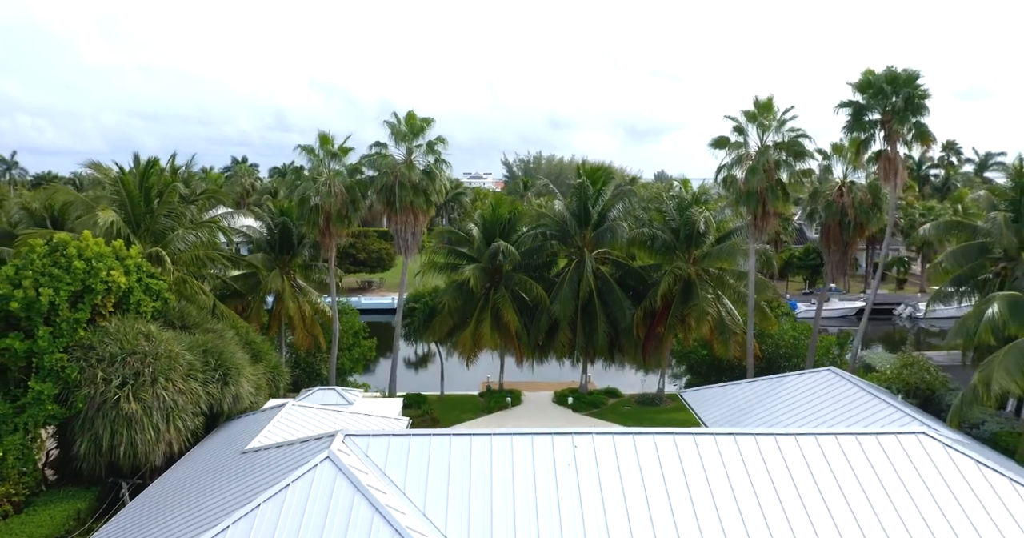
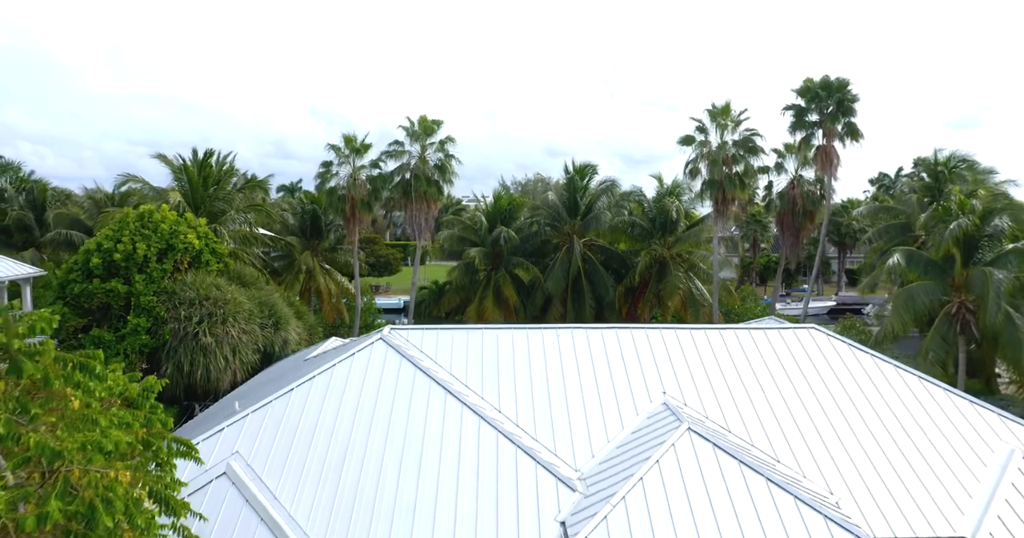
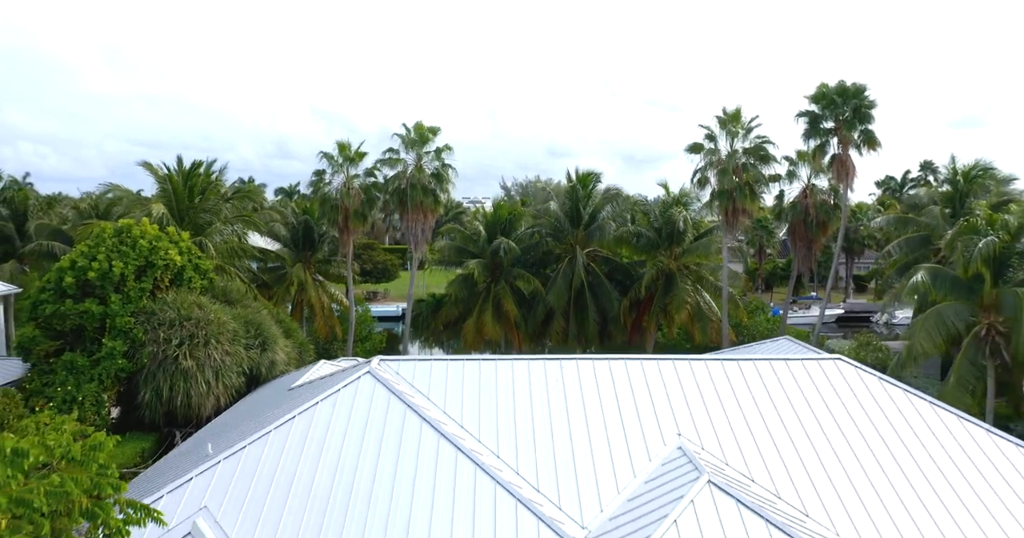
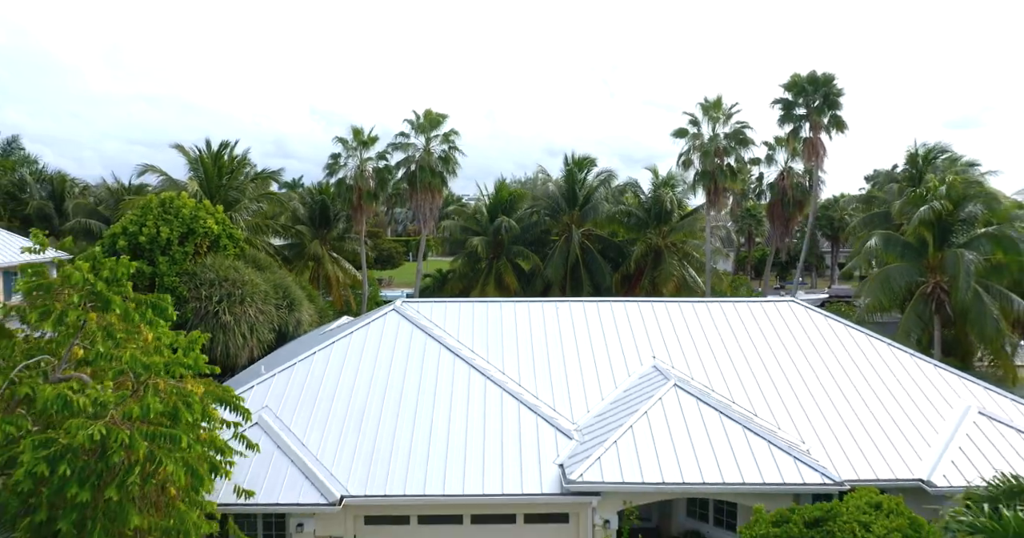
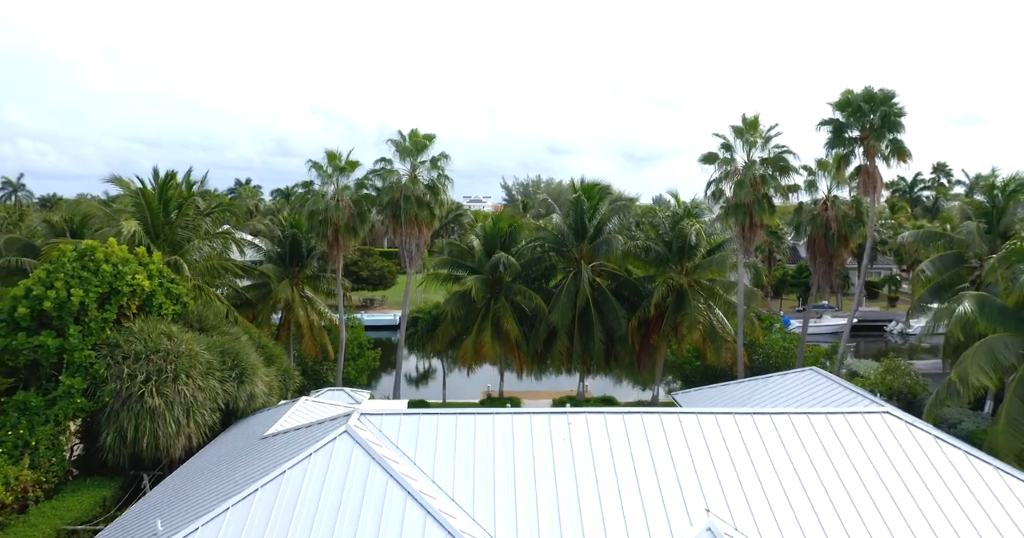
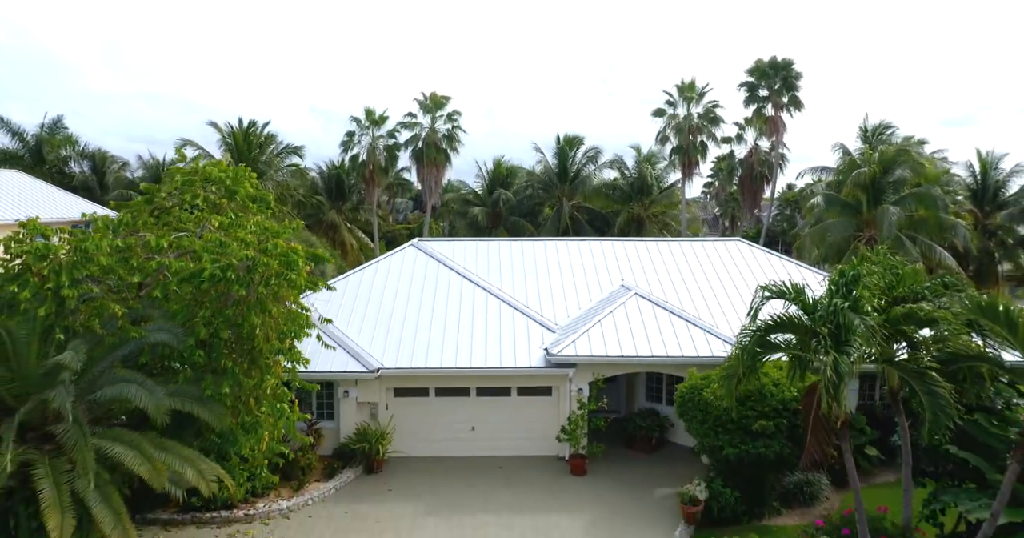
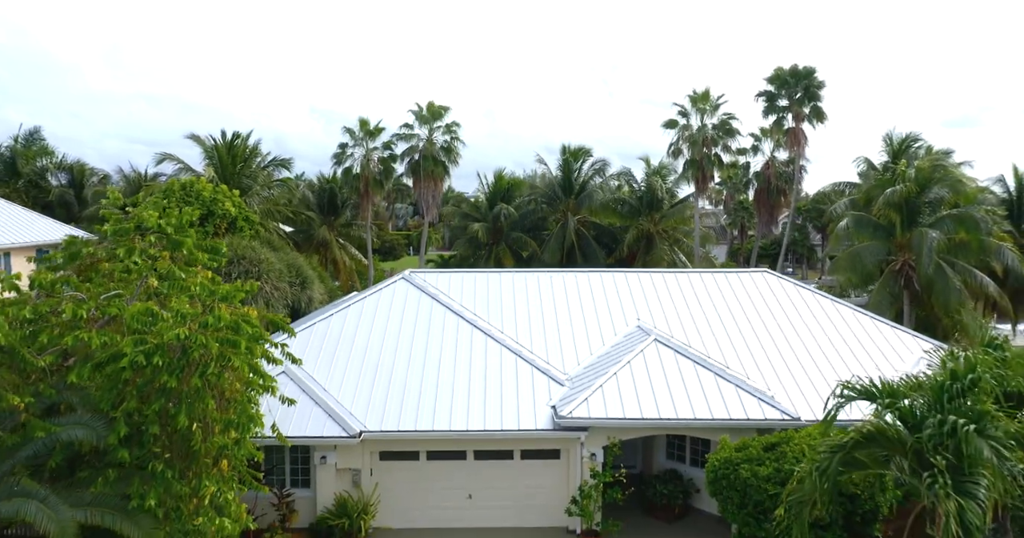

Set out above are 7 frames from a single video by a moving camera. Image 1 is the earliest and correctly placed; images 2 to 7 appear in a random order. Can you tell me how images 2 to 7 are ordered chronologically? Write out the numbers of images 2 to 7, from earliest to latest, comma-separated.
5, 3, 2, 4, 7, 6
